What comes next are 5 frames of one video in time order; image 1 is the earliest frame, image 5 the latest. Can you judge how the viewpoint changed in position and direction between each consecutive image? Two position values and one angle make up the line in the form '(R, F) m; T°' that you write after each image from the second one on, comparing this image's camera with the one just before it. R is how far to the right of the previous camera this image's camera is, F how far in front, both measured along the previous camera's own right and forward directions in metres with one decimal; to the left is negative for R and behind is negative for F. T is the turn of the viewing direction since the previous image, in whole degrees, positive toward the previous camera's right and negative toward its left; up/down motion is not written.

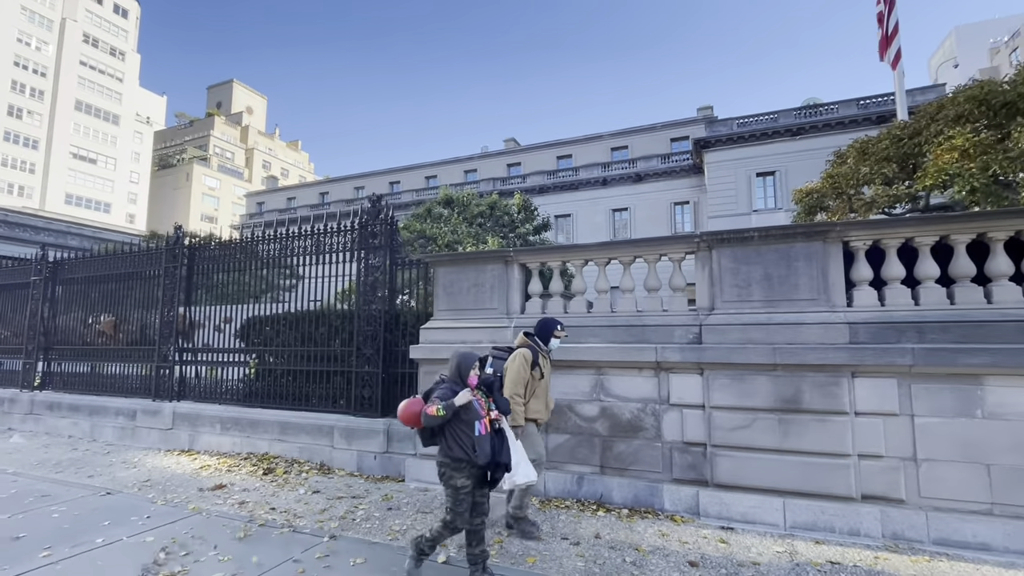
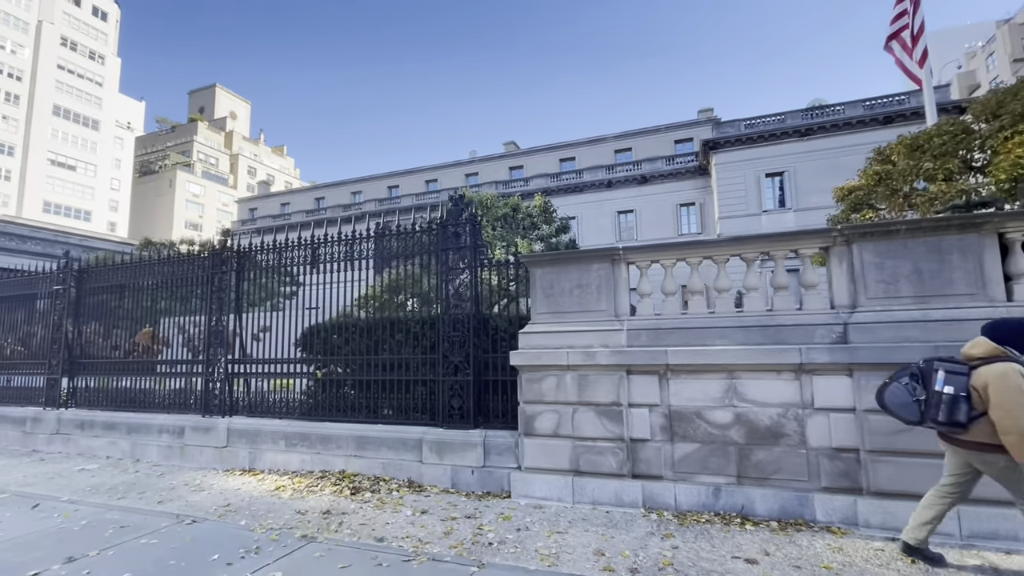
(-1.5, +0.4) m; +2°
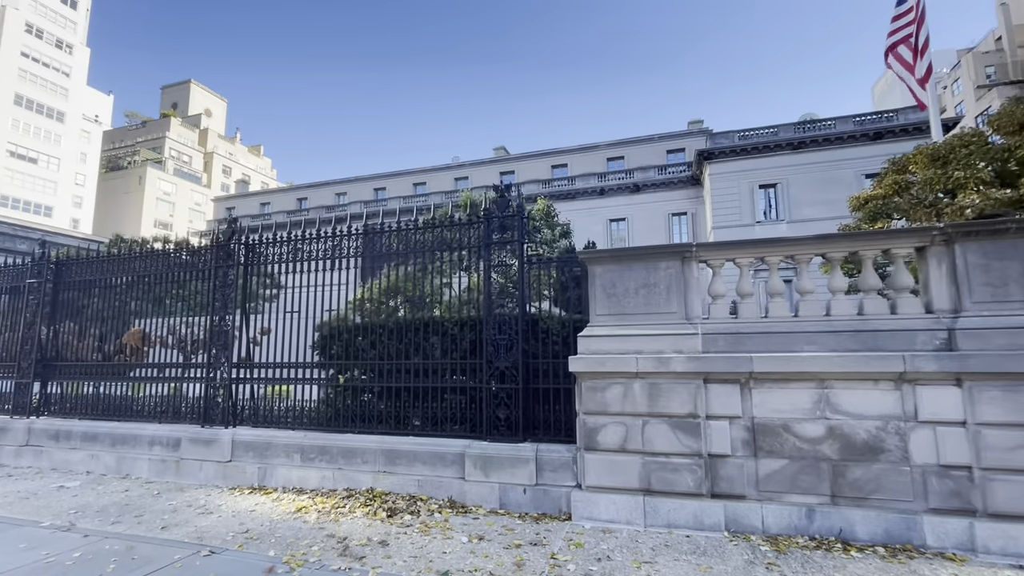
(-1.0, +0.6) m; +3°
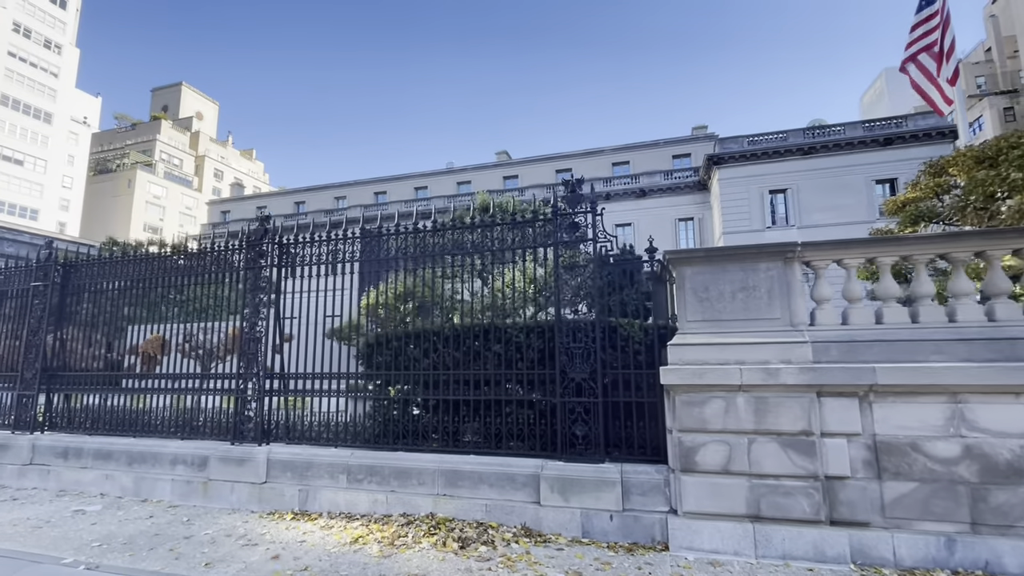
(-1.0, +0.5) m; +1°
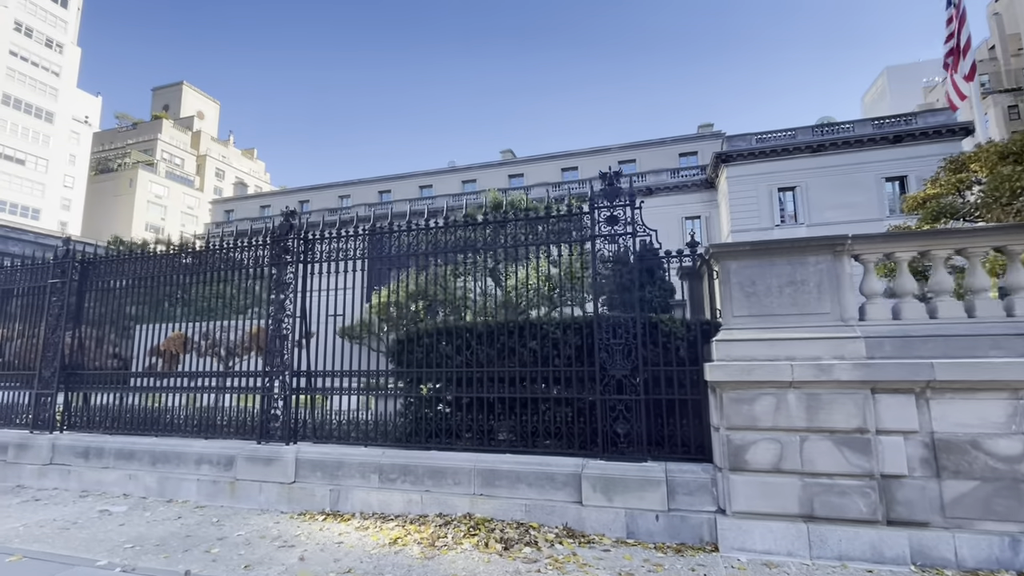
(-0.4, +0.1) m; 0°
